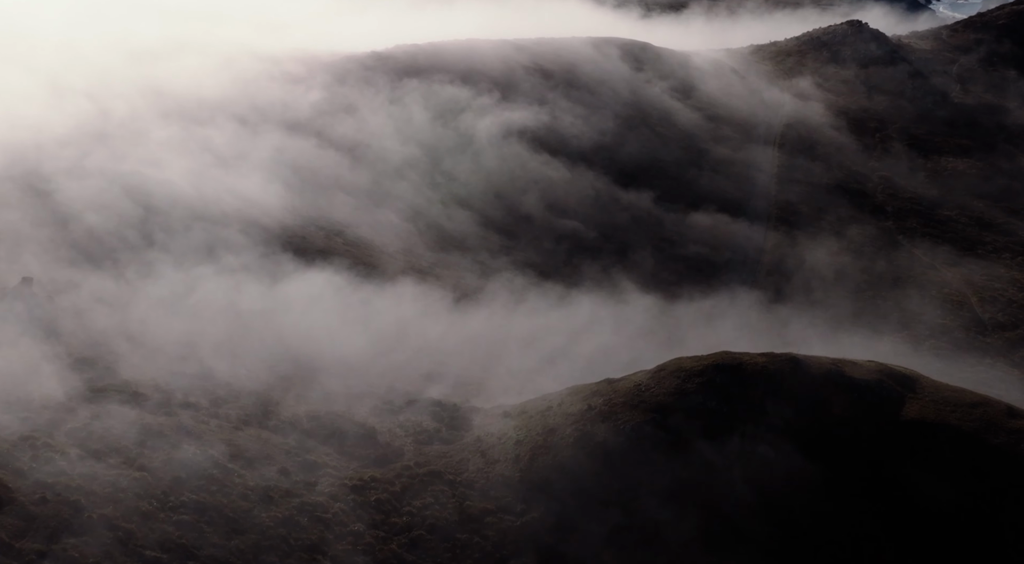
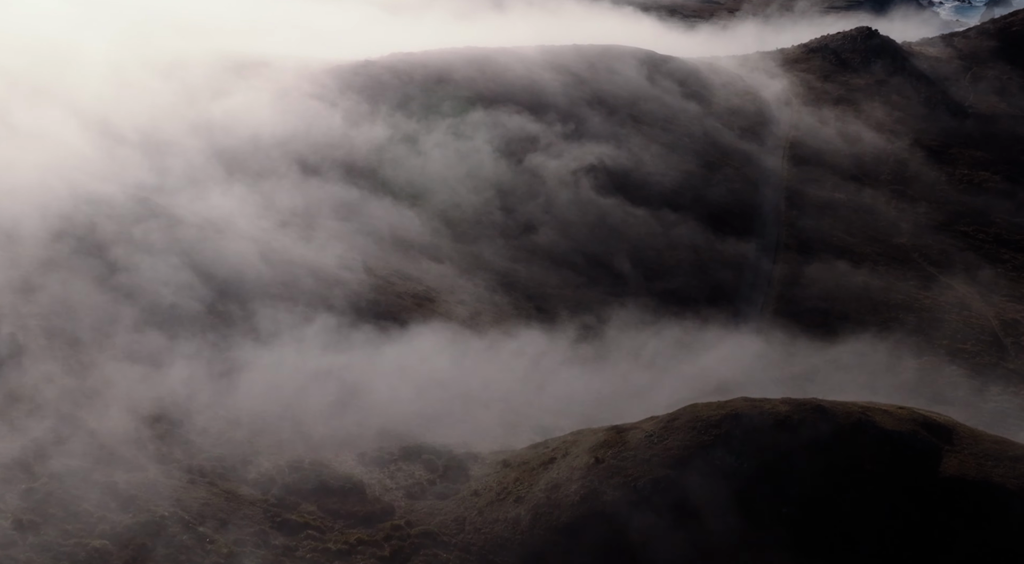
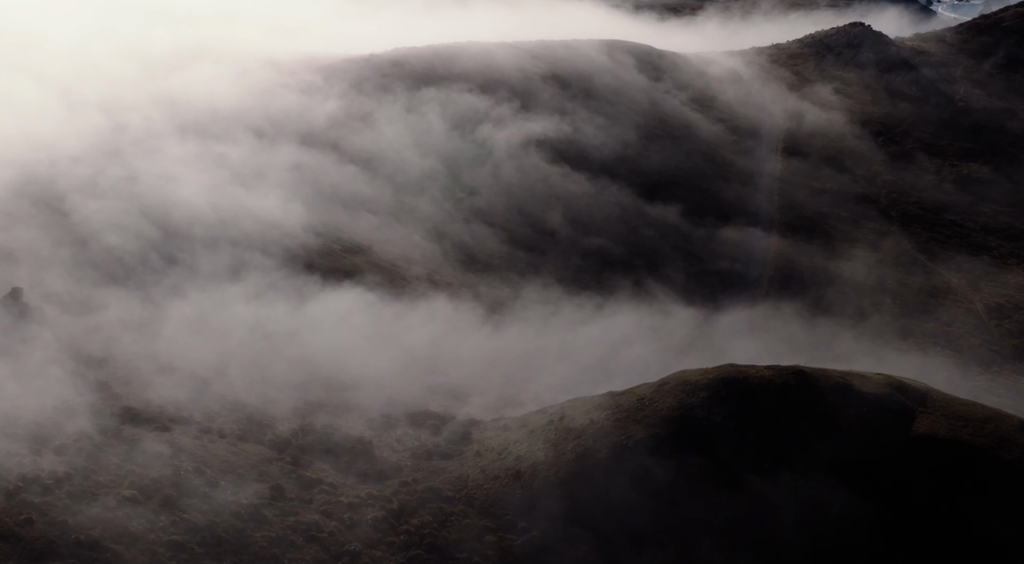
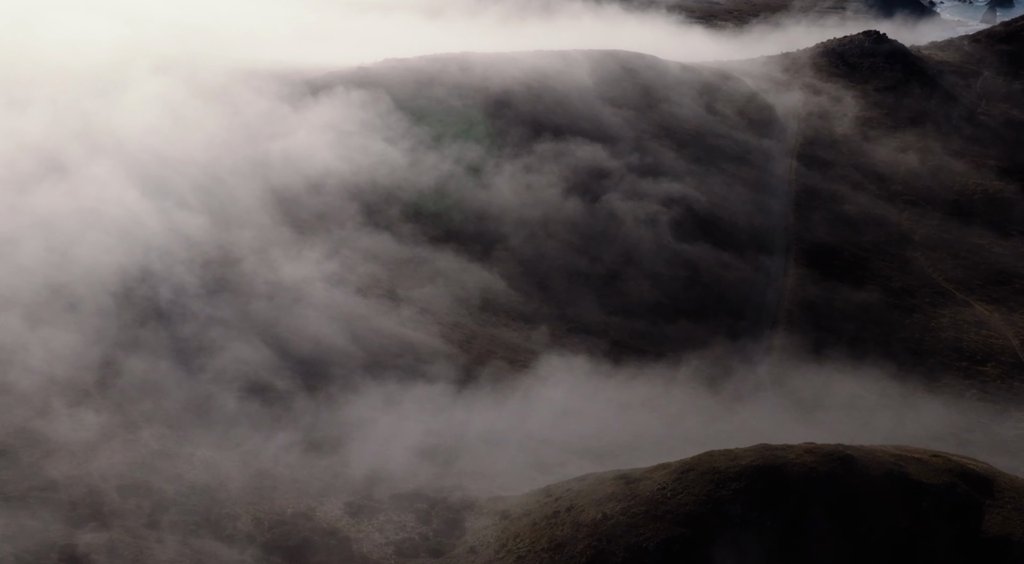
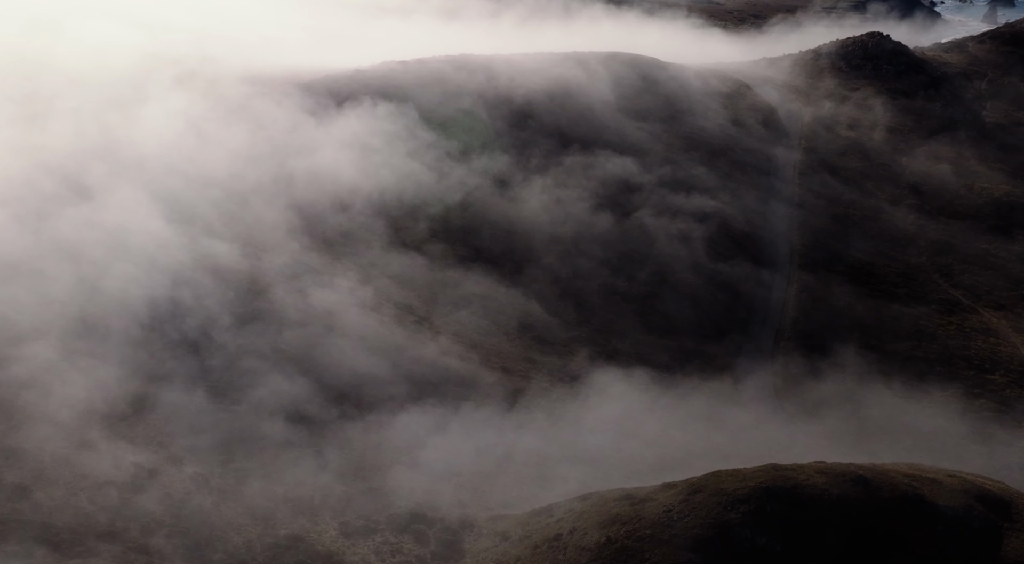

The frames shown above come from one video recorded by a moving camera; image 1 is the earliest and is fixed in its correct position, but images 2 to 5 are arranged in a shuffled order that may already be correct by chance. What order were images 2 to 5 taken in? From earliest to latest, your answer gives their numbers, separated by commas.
3, 2, 4, 5
